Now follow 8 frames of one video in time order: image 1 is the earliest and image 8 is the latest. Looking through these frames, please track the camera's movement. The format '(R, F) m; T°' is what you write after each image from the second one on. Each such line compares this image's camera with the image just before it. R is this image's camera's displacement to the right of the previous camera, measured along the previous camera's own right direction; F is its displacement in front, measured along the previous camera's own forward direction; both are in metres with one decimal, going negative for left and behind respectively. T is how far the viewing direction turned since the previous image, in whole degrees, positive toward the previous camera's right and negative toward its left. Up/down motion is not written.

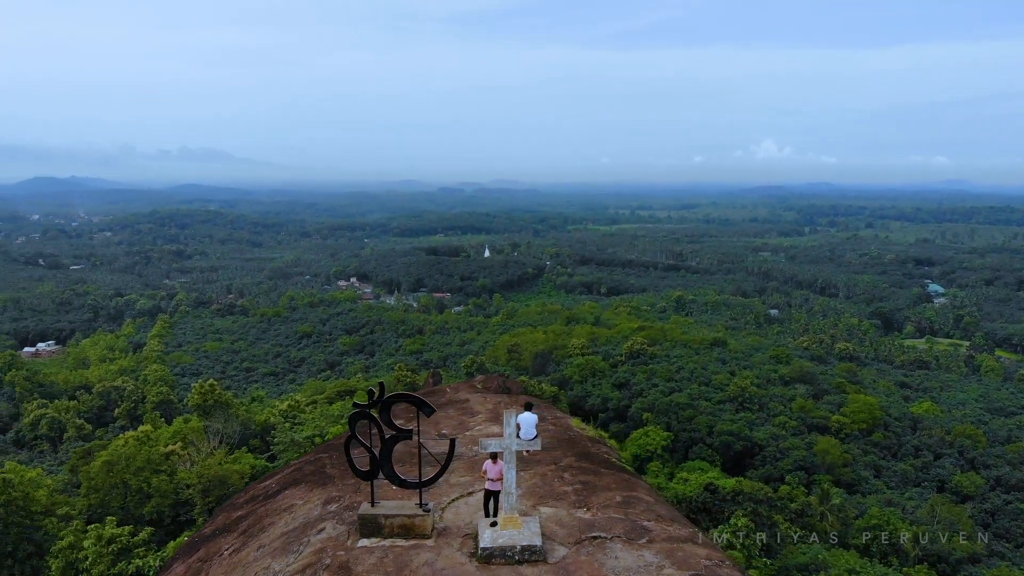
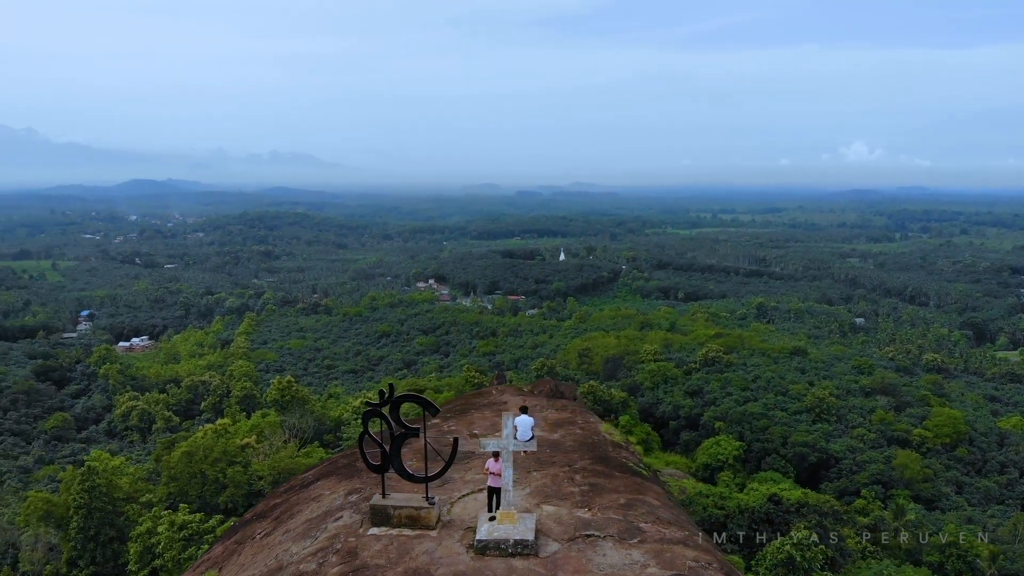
(+0.5, -0.4) m; -5°
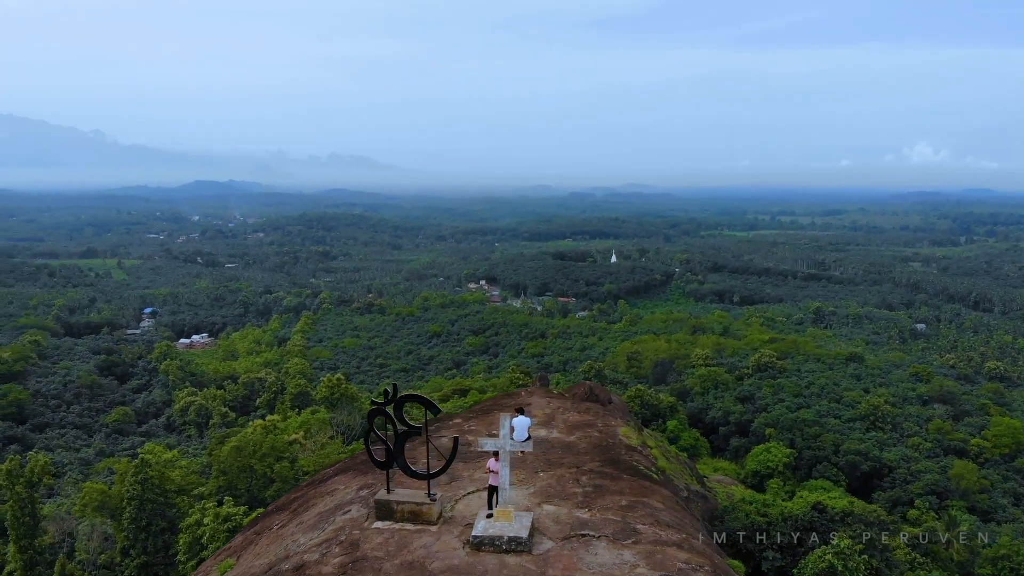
(+0.4, -0.2) m; -3°
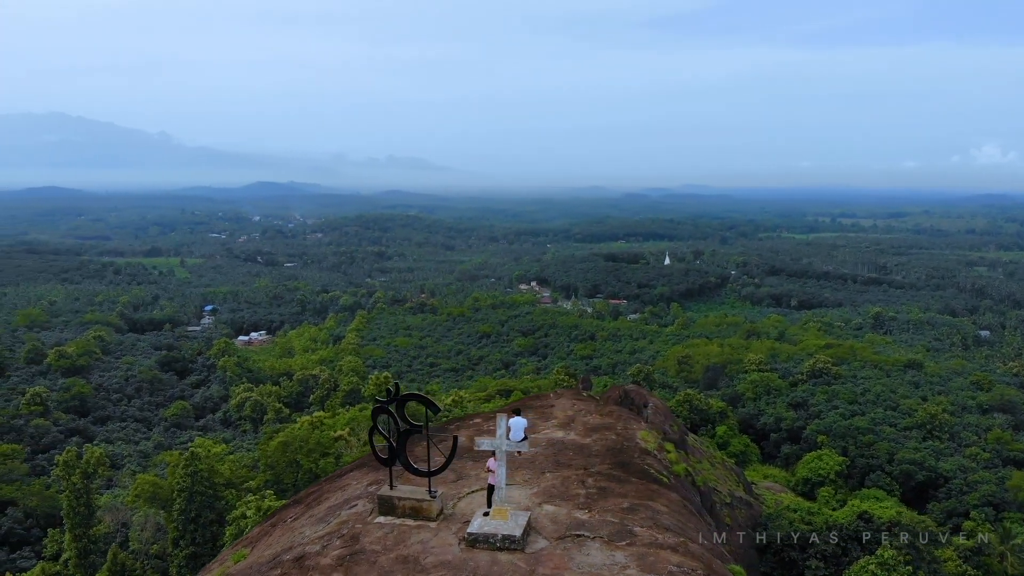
(+0.4, -0.1) m; -3°
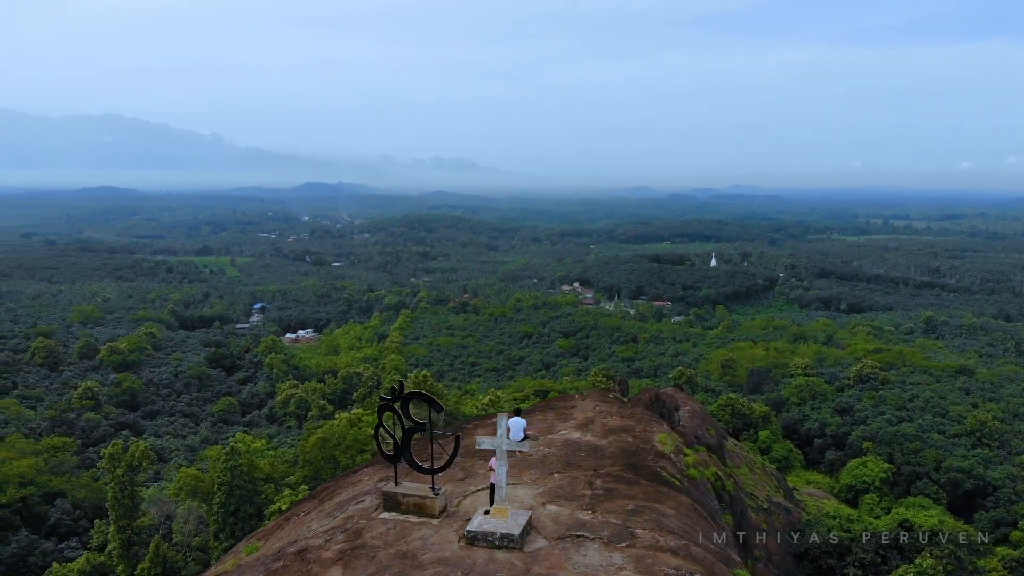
(+0.3, -0.1) m; -3°
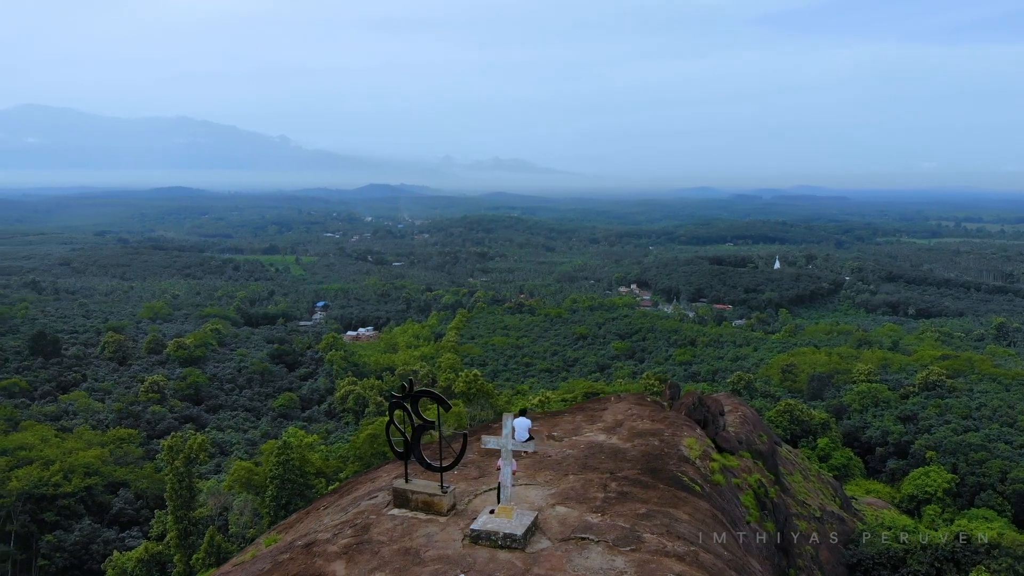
(+0.4, 0.0) m; -4°
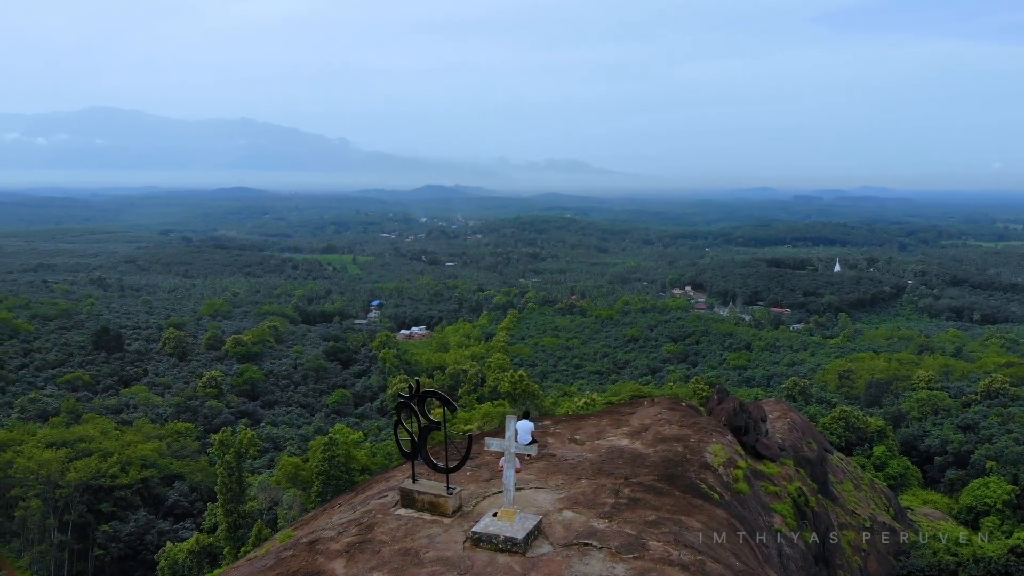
(+0.4, 0.0) m; -3°
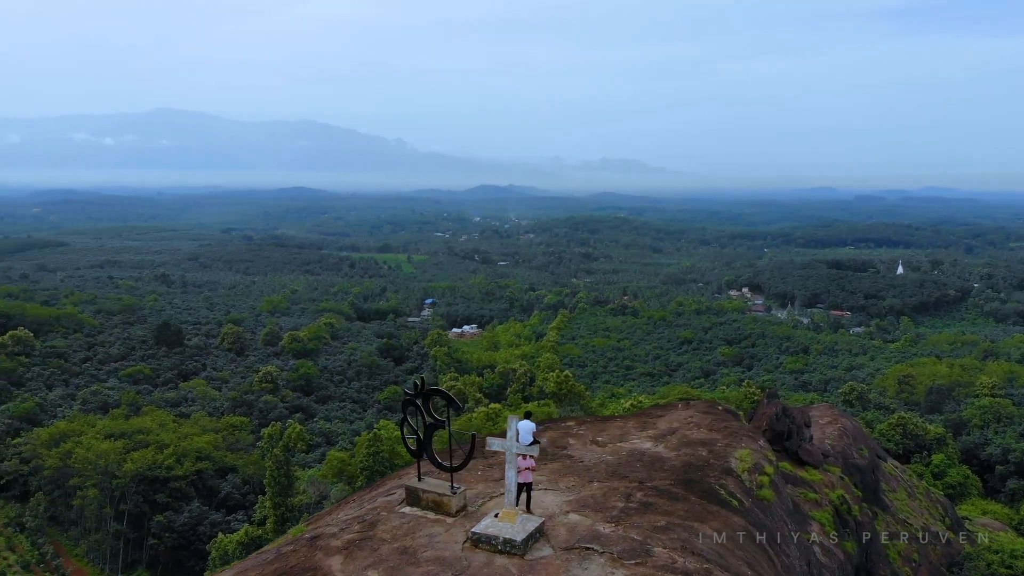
(+0.4, +0.1) m; -3°
